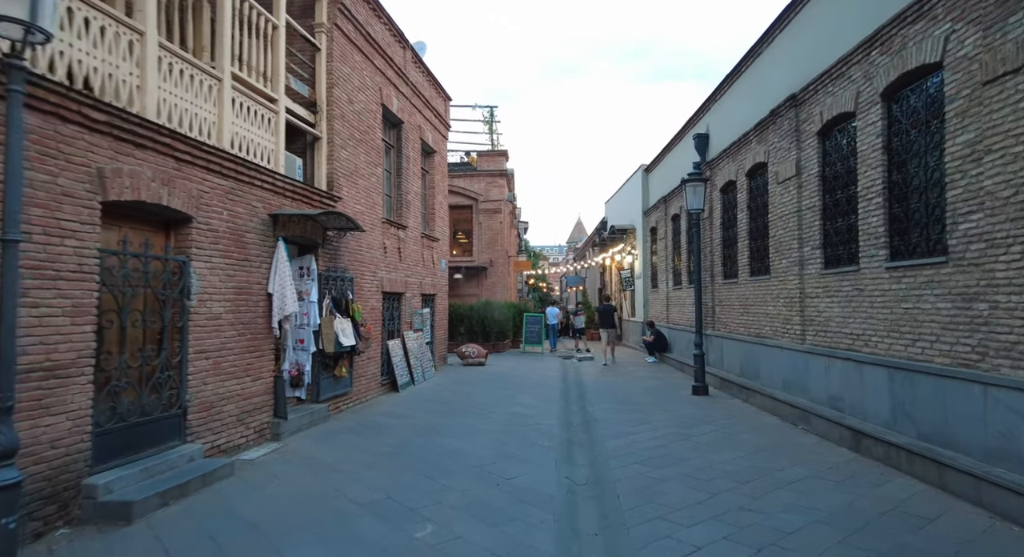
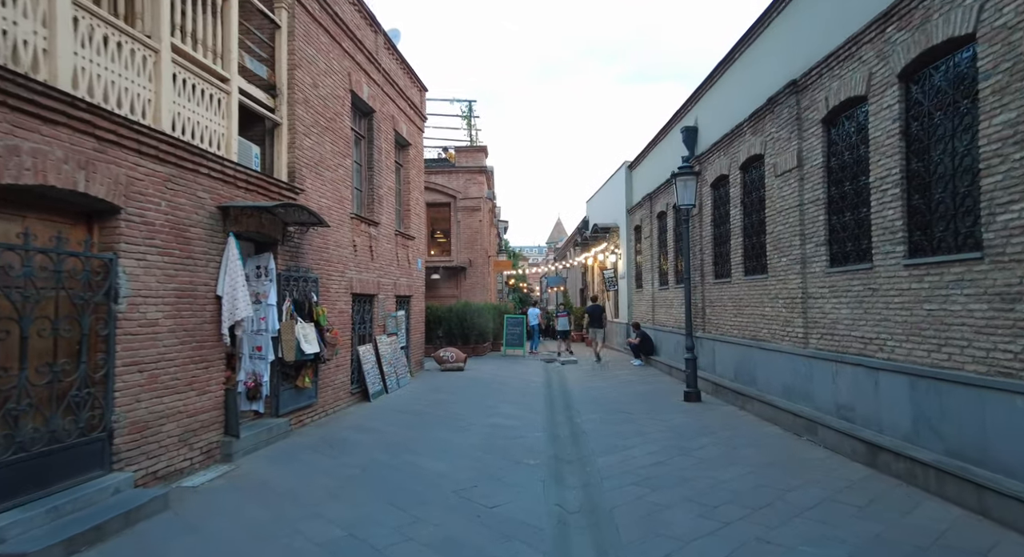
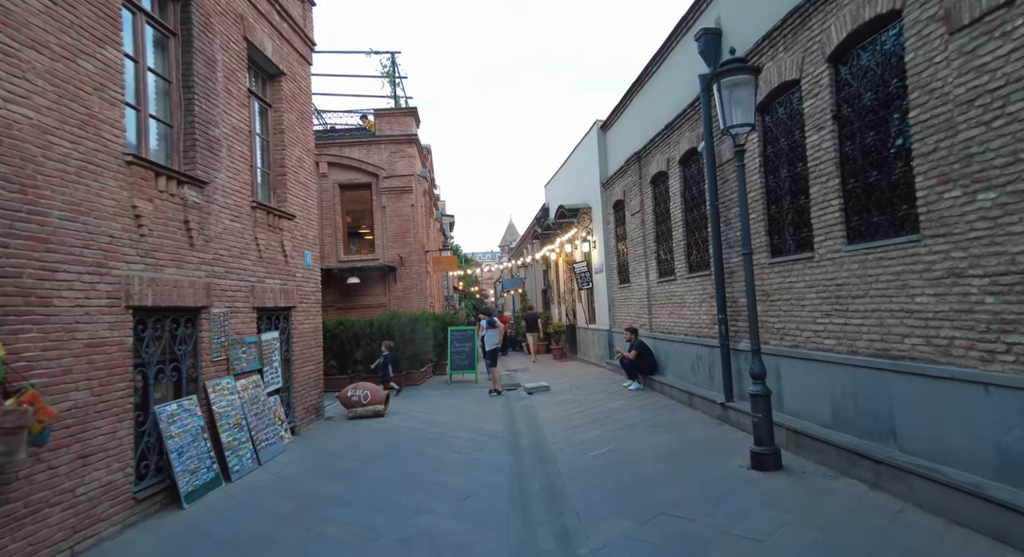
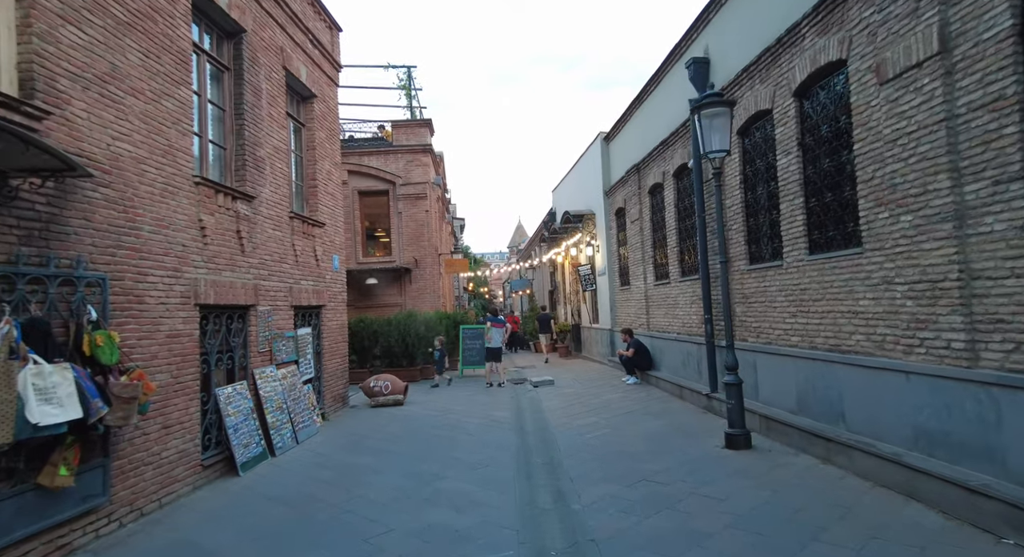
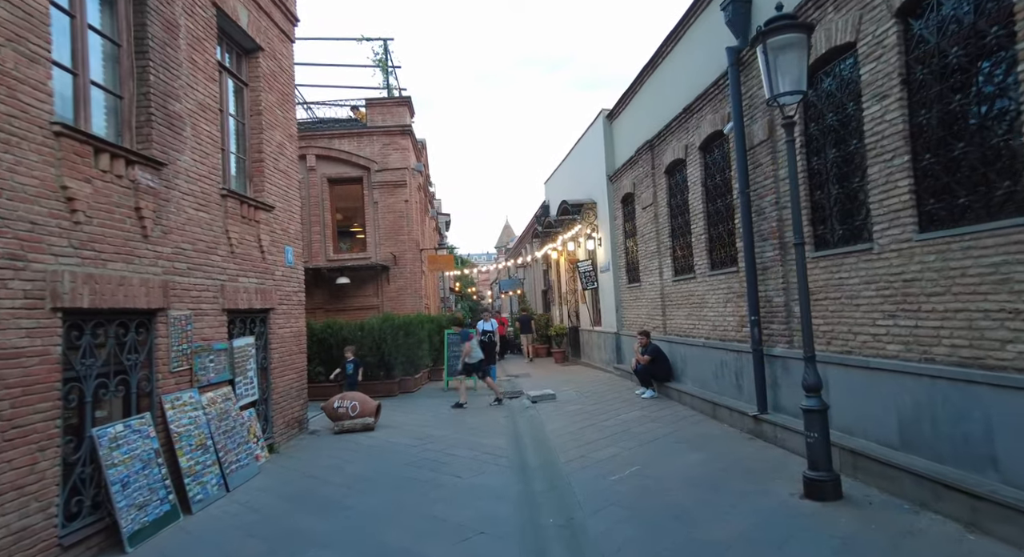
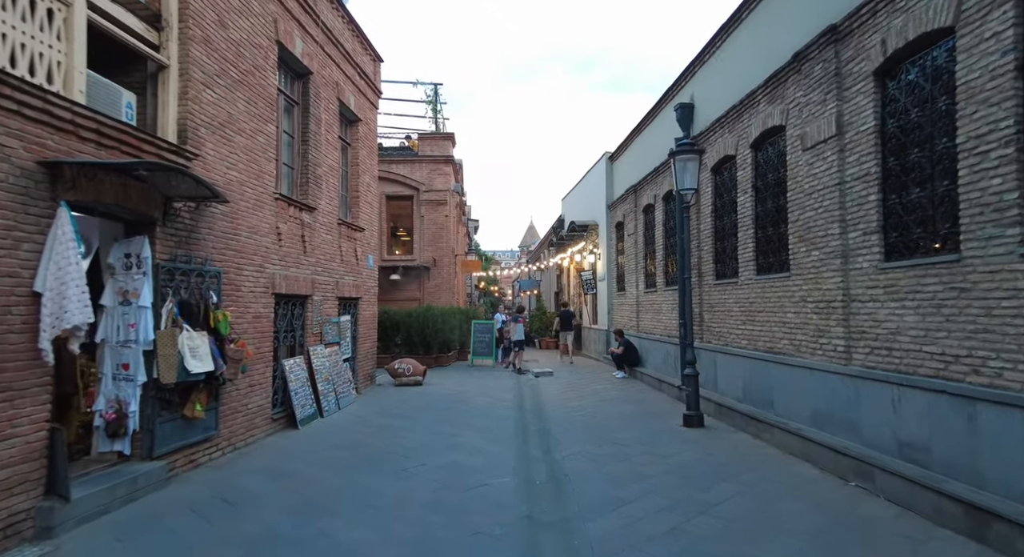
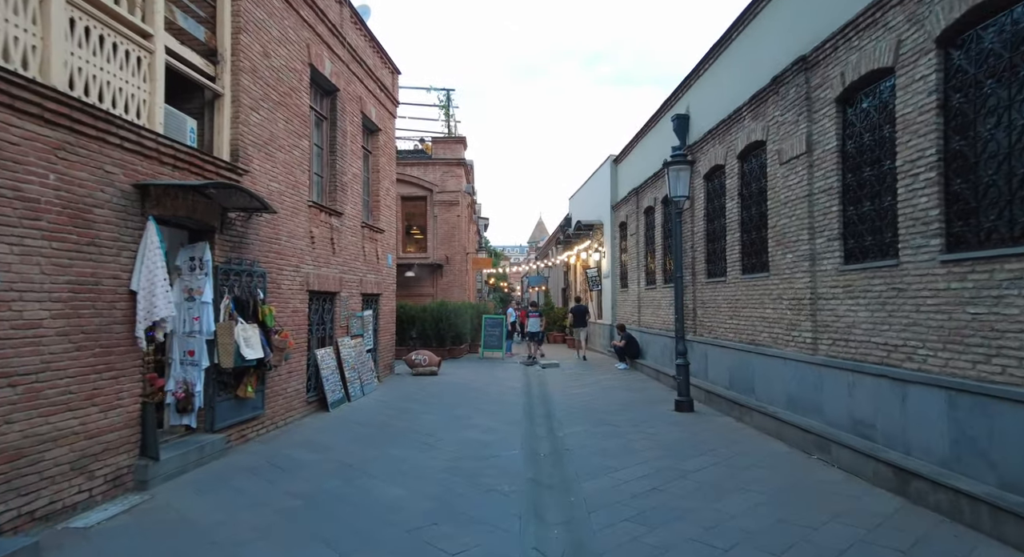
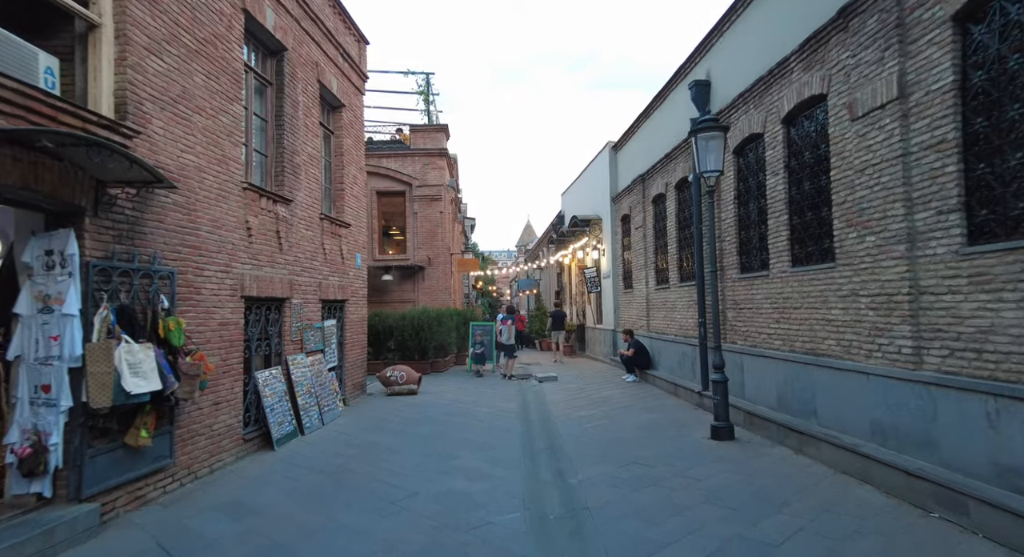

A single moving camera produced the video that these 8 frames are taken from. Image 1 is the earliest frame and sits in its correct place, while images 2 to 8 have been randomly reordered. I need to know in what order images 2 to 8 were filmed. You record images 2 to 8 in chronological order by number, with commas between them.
2, 7, 6, 8, 4, 3, 5
